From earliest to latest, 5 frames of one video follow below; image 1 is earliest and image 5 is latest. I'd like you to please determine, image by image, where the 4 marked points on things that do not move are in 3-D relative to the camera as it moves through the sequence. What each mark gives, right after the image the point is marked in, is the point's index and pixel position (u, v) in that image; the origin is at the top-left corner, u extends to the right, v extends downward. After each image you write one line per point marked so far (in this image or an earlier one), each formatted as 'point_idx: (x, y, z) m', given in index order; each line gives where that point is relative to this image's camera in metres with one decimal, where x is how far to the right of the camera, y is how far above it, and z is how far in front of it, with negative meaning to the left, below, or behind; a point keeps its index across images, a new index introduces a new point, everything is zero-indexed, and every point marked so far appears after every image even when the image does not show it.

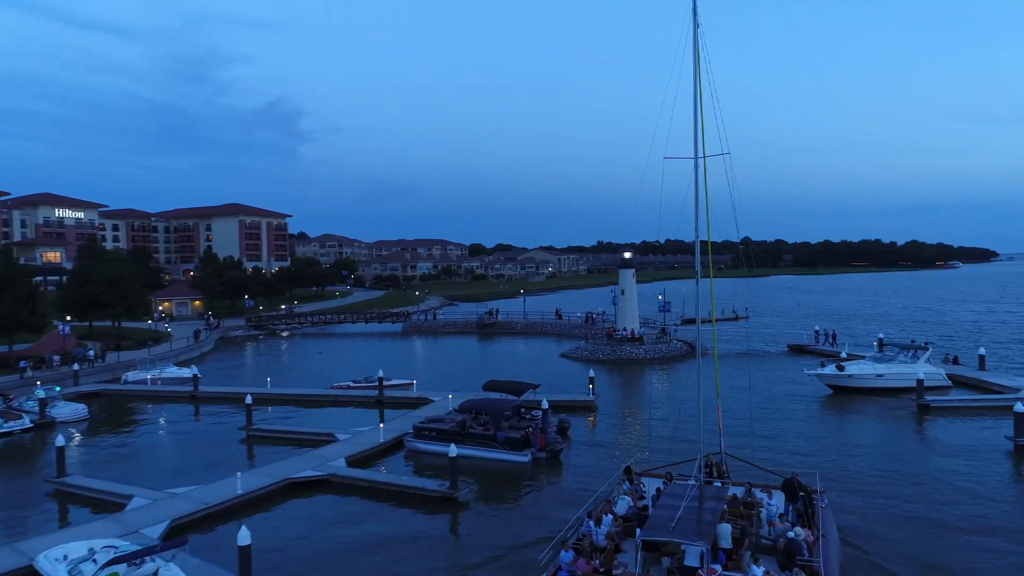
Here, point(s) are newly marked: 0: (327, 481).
0: (-5.5, -5.8, +19.8) m
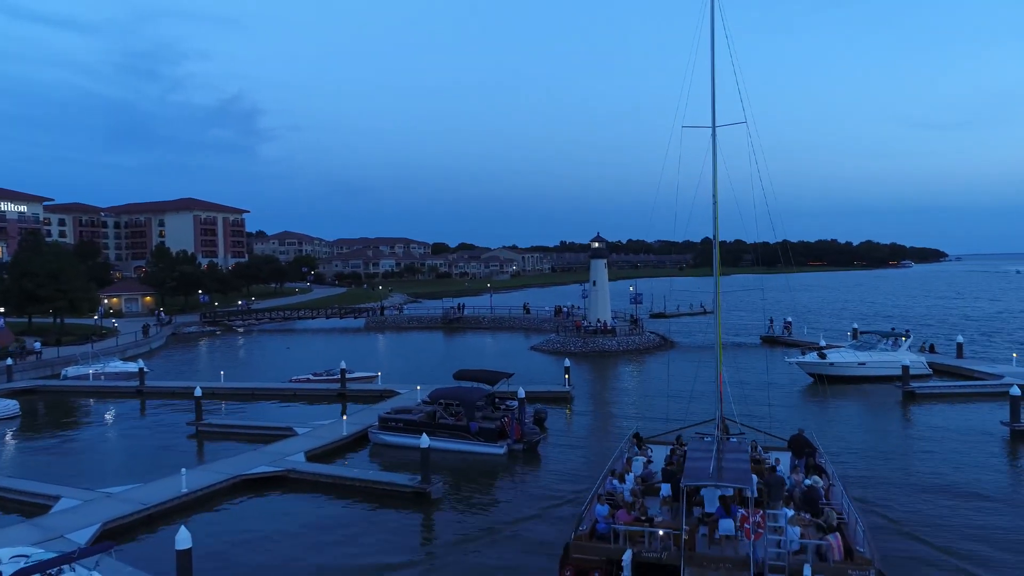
0: (-6.2, -5.1, +17.9) m
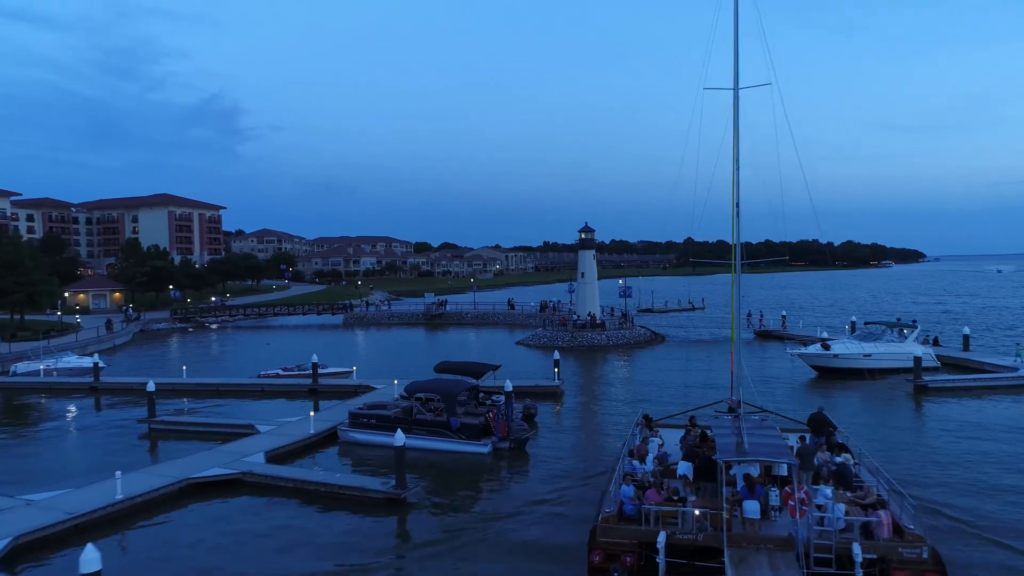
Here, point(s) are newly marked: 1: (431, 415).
0: (-6.5, -4.6, +15.8) m
1: (-2.3, -3.6, +18.9) m
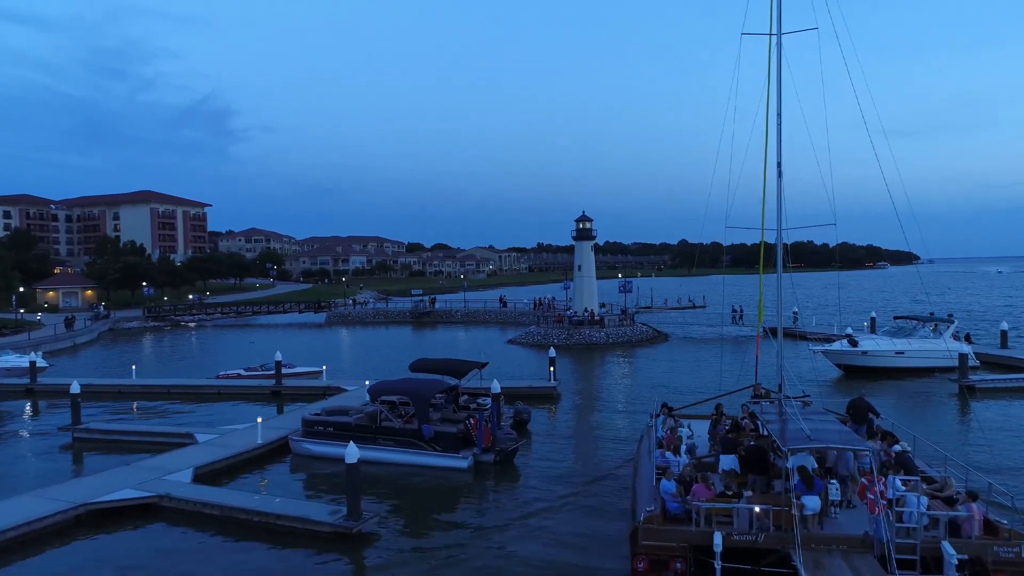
0: (-6.8, -4.1, +12.6) m
1: (-2.6, -3.2, +15.7) m
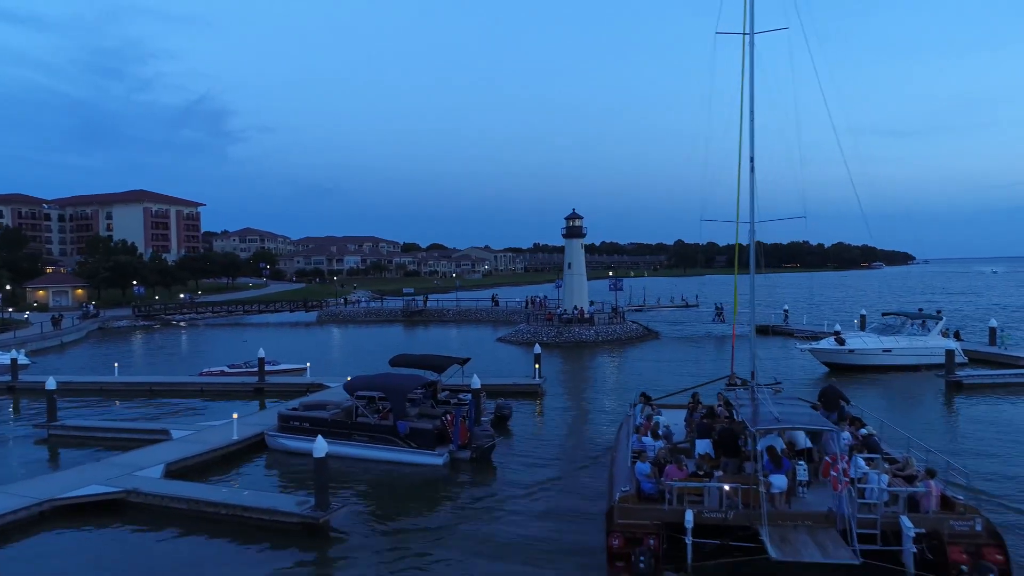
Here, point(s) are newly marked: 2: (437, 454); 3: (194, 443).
0: (-7.3, -4.0, +12.4) m
1: (-3.1, -3.0, +15.5) m
2: (-1.6, -3.7, +14.8) m
3: (-7.4, -3.6, +15.4) m
